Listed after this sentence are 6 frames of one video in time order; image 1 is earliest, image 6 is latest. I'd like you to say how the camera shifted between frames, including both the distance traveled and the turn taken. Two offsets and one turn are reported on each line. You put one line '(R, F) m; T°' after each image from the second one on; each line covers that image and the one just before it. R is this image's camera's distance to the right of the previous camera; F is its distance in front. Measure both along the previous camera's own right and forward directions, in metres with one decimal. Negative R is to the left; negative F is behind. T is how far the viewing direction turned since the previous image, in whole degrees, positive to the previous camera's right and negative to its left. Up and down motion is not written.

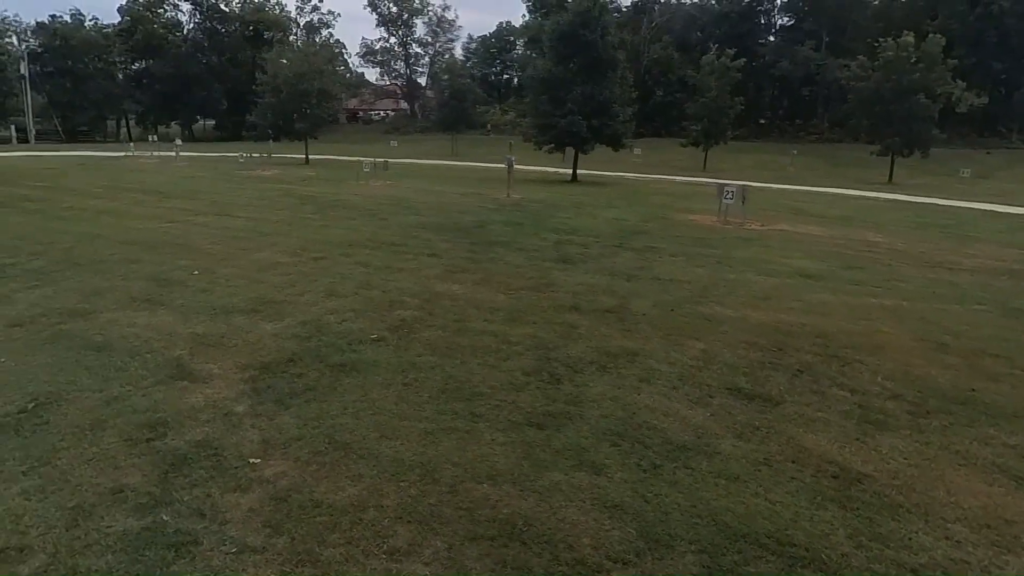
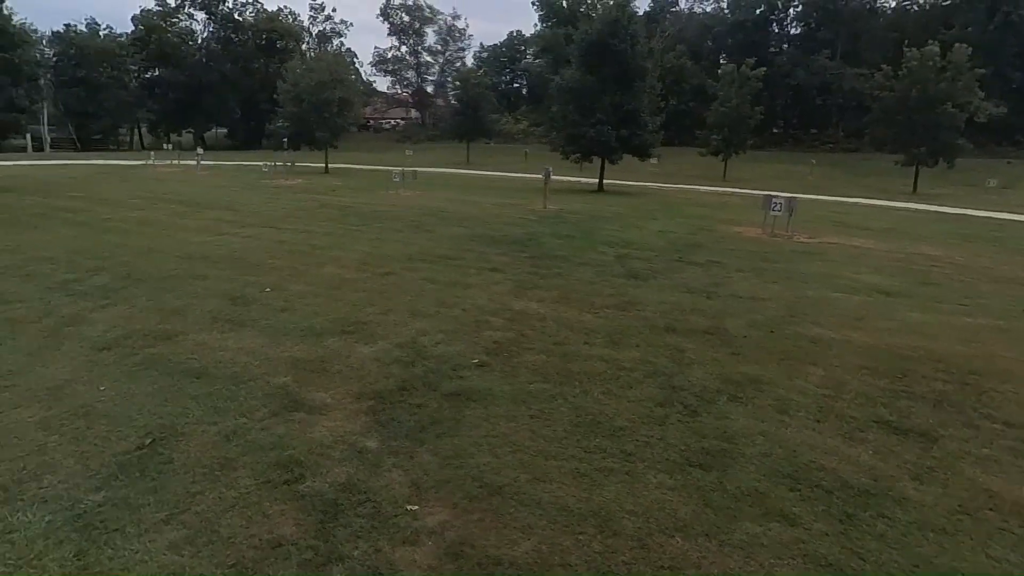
(-1.0, +0.3) m; 0°
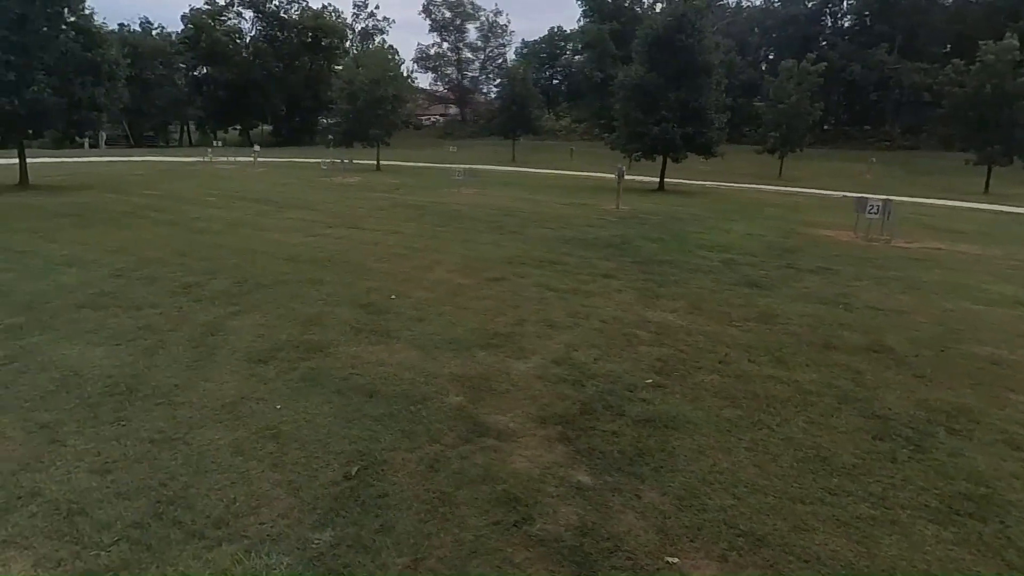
(-1.3, +0.3) m; -3°
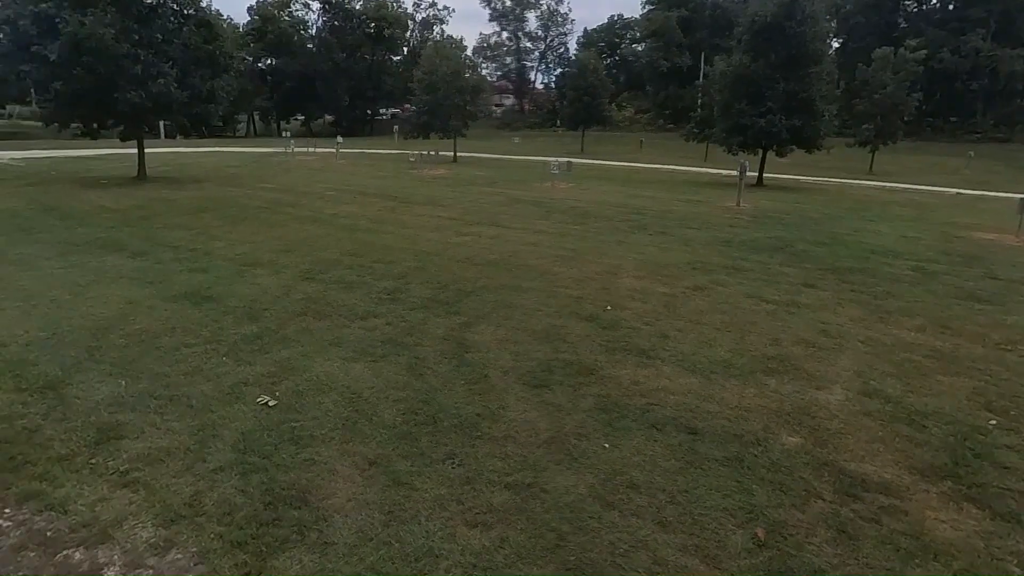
(-2.1, +0.5) m; -4°
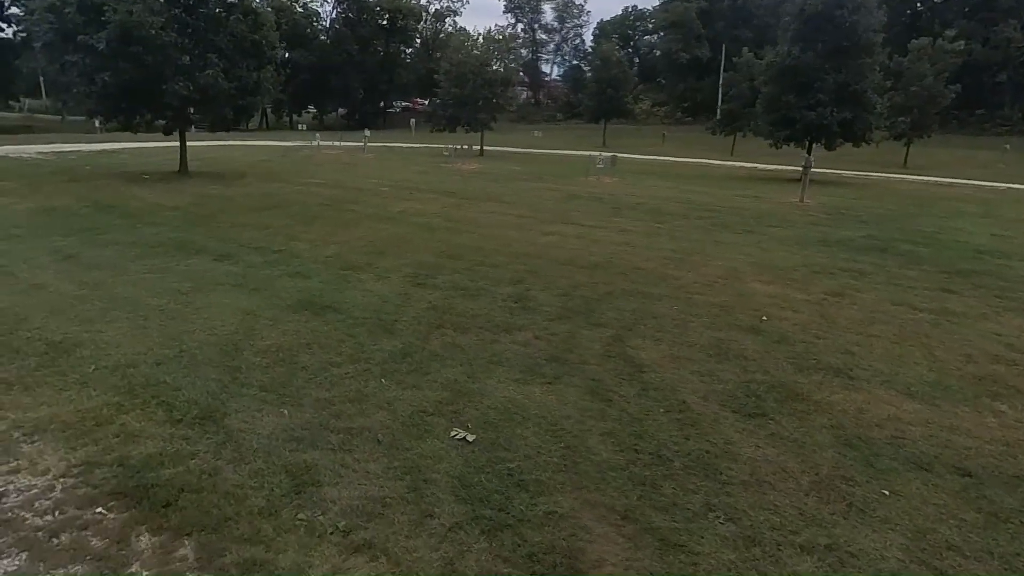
(-1.4, +0.6) m; 0°
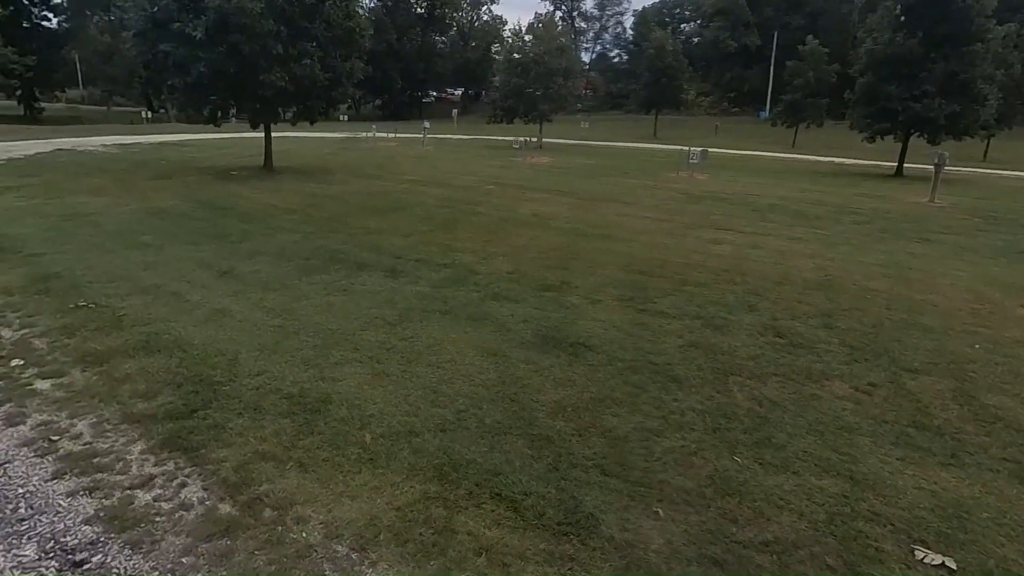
(-2.2, +1.0) m; -1°
